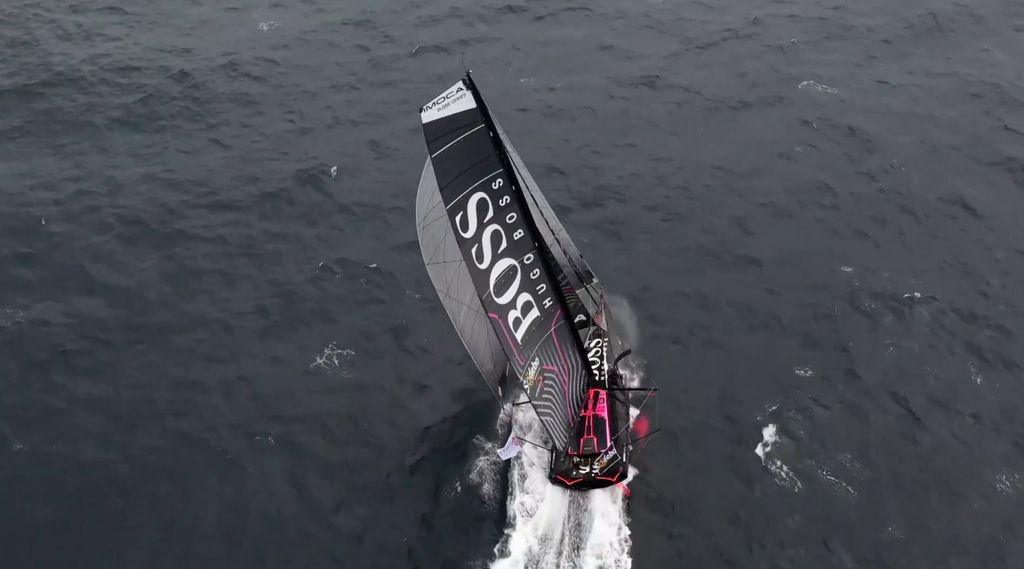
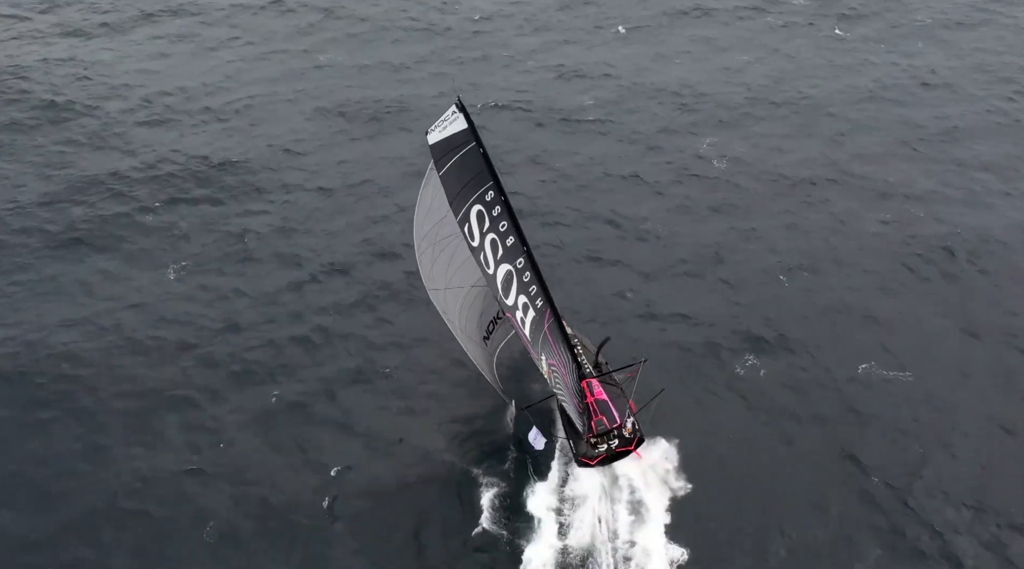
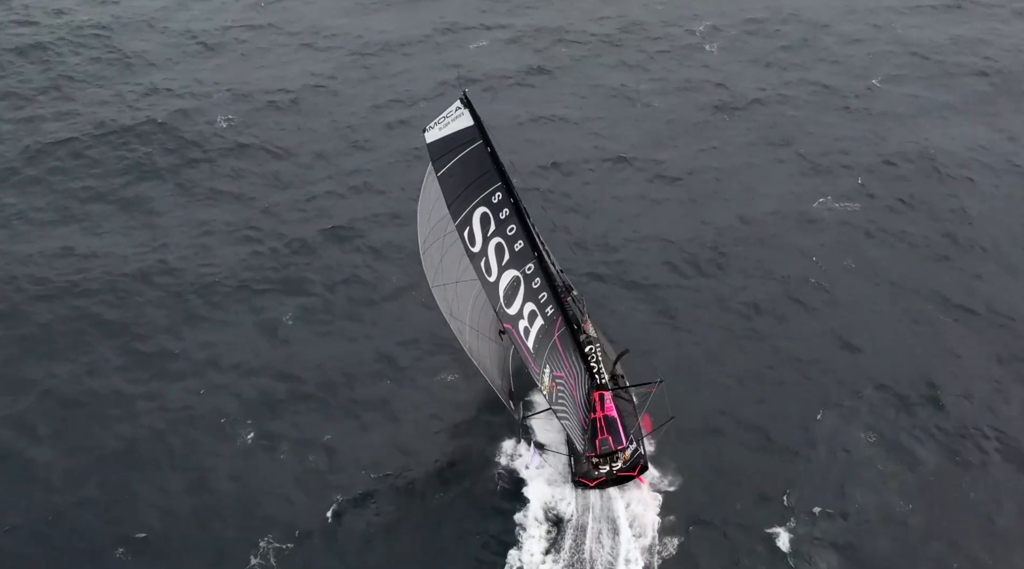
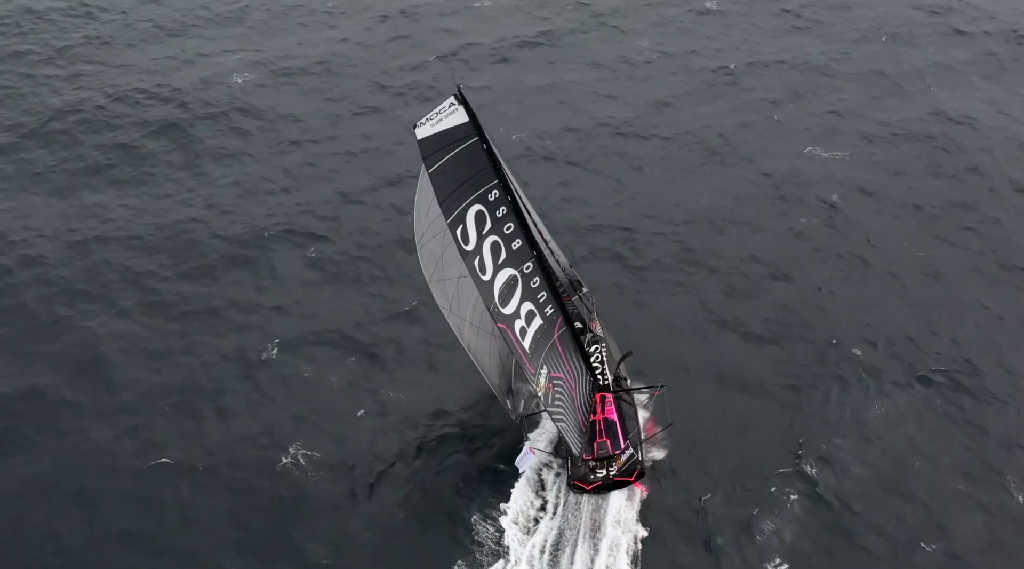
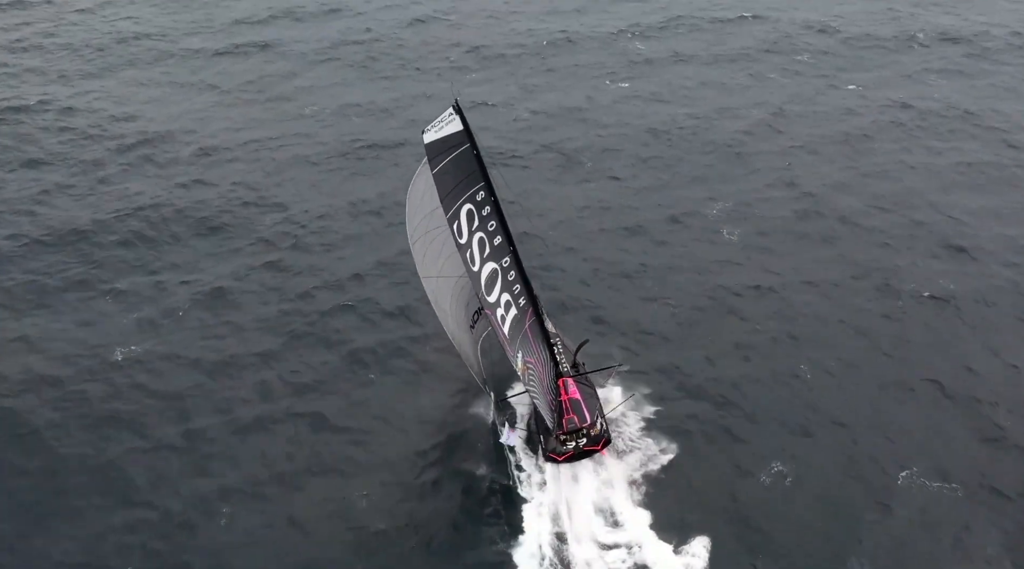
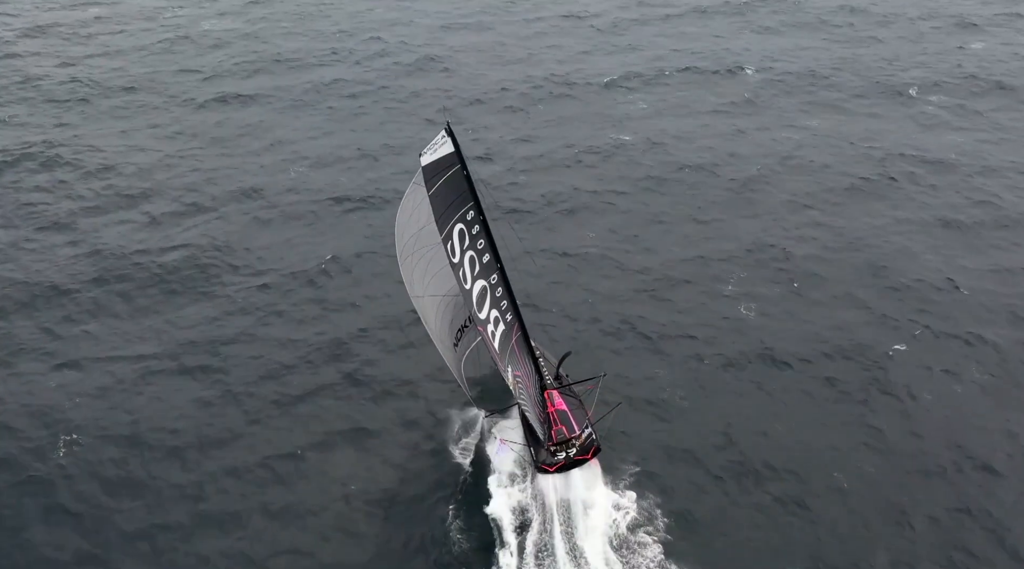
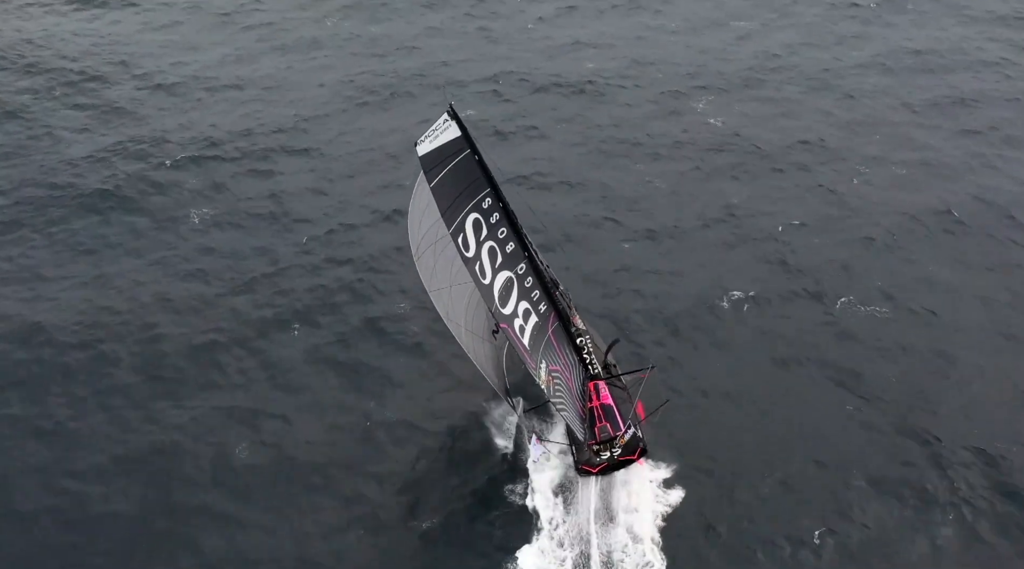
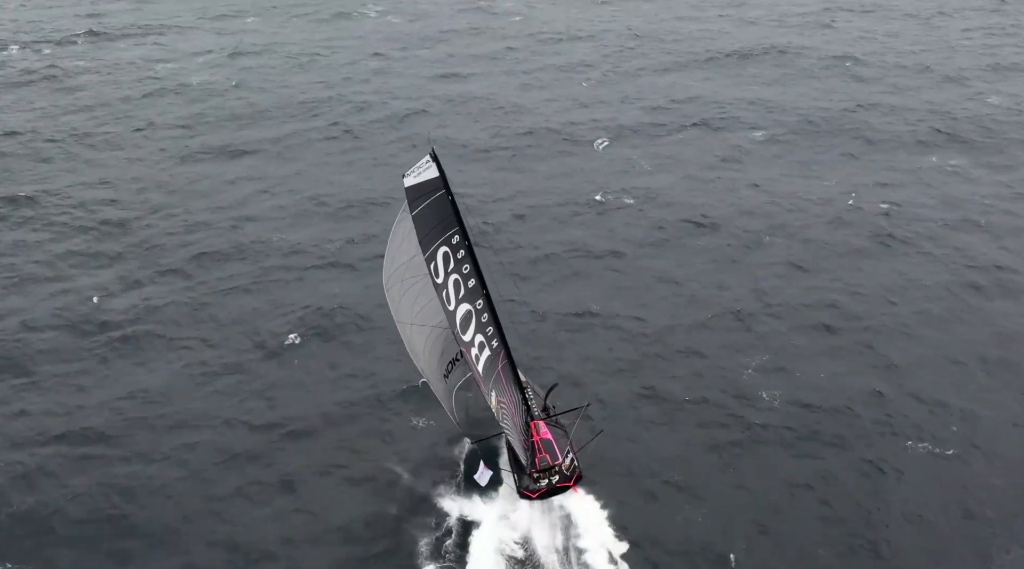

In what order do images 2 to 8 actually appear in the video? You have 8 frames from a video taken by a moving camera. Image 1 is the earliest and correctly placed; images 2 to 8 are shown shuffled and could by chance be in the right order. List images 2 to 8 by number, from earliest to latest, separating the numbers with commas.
4, 3, 7, 2, 5, 6, 8
